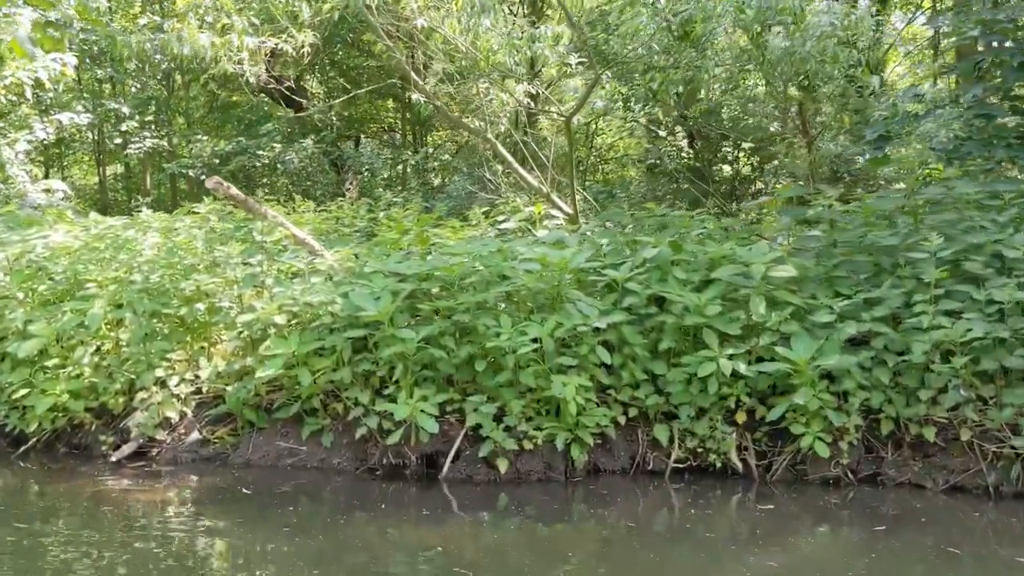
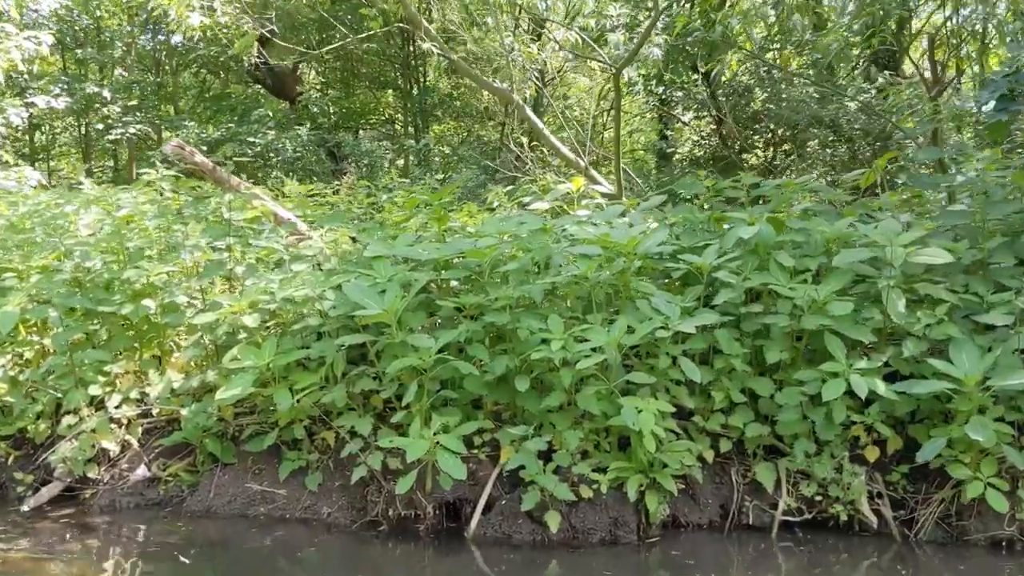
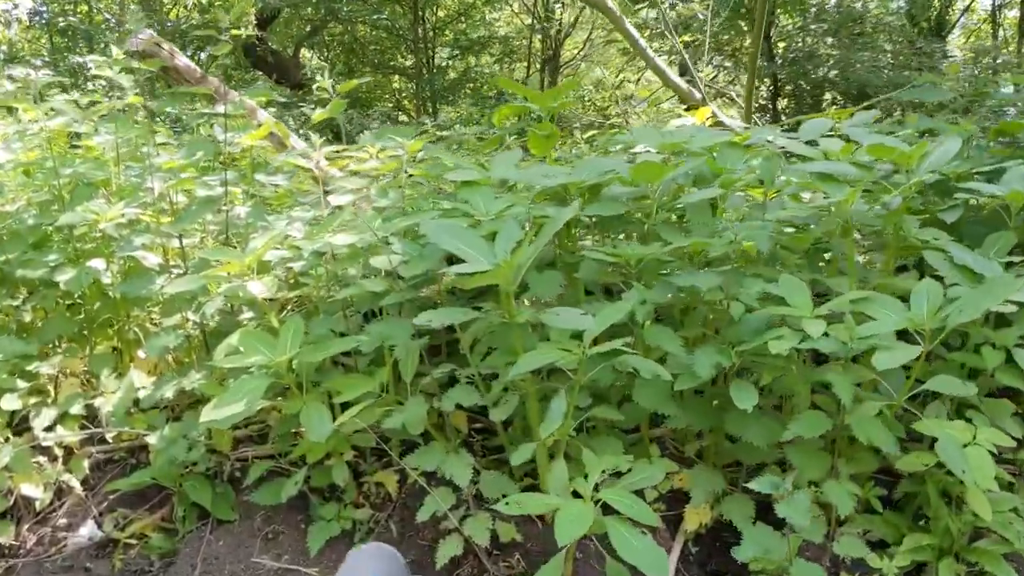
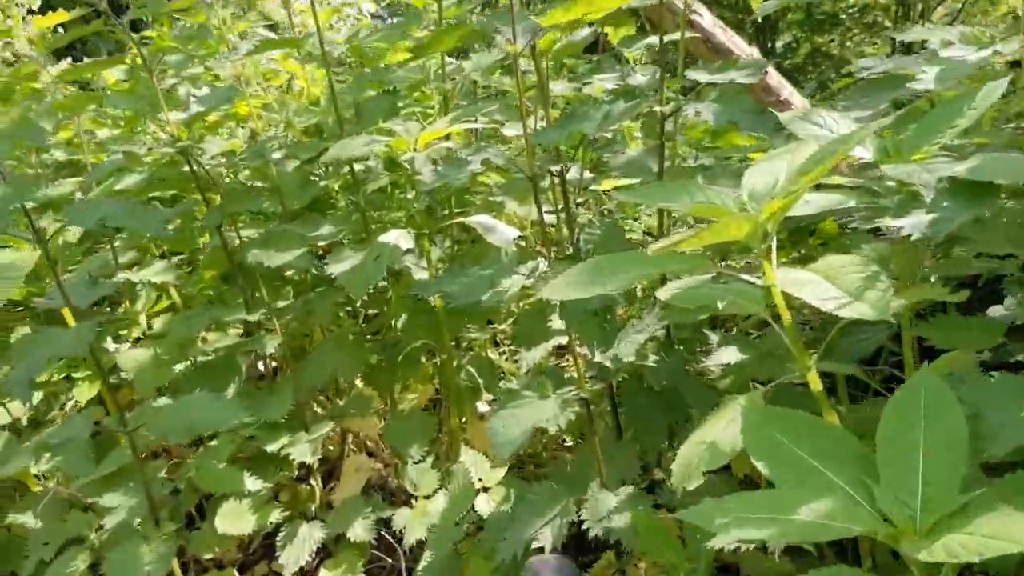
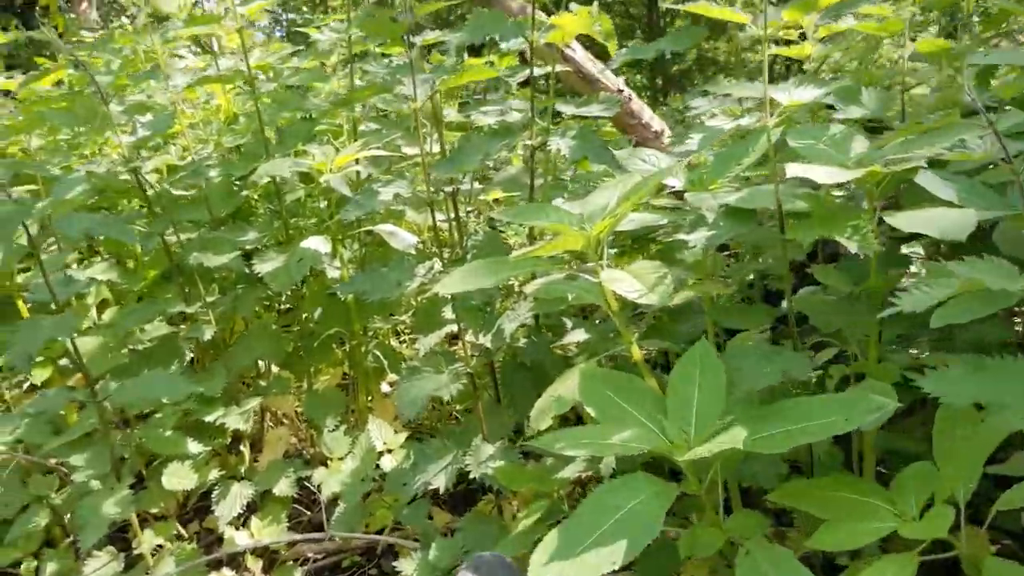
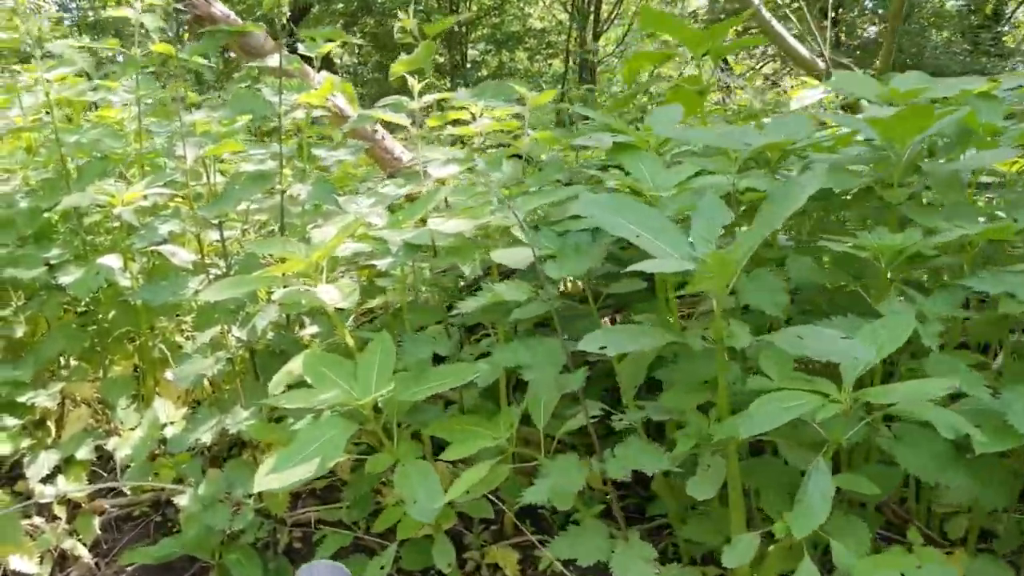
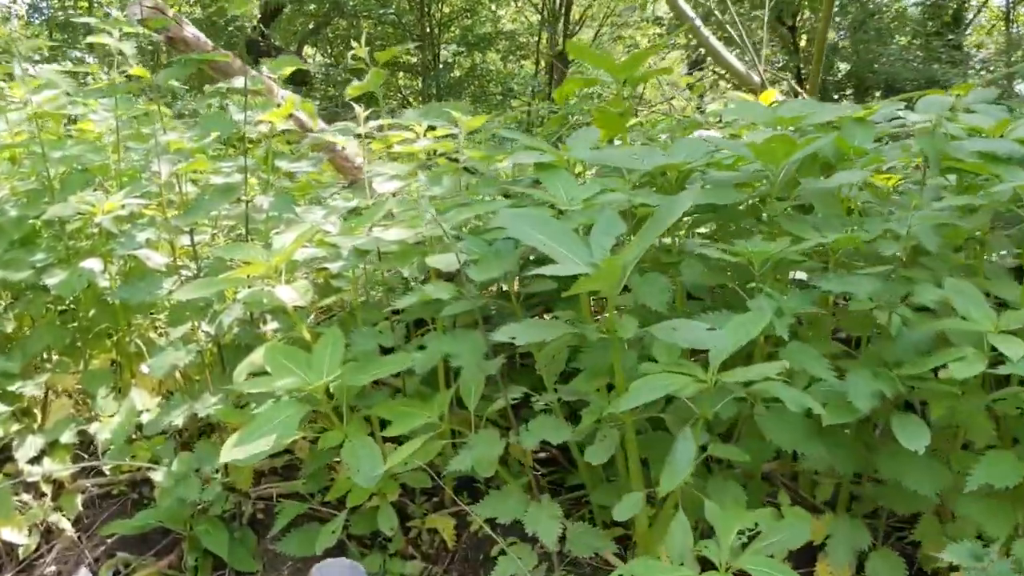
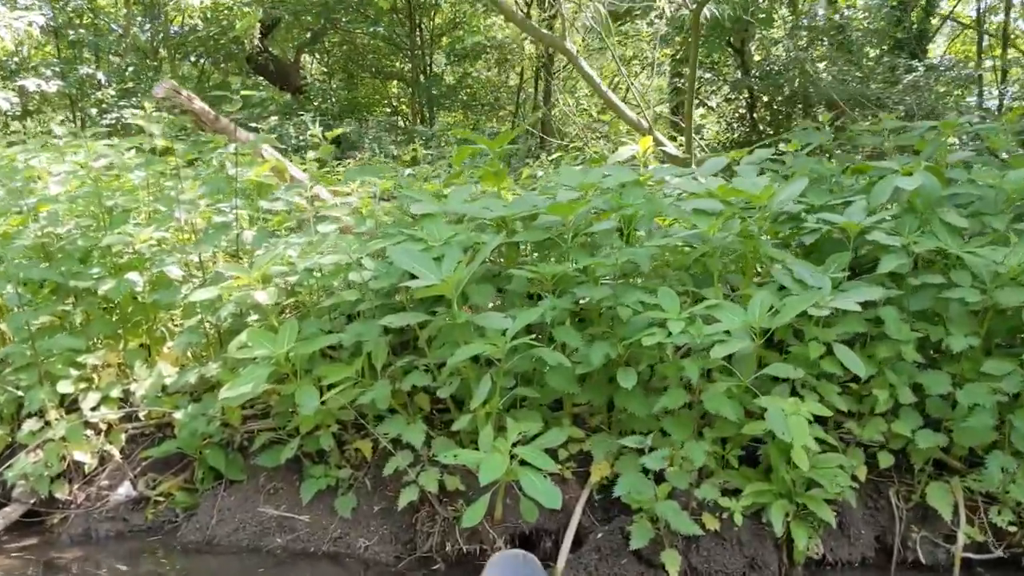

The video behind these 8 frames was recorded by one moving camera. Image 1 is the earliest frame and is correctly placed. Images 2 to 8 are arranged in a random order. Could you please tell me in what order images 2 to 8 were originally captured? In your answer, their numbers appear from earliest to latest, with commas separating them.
2, 8, 3, 7, 6, 5, 4
